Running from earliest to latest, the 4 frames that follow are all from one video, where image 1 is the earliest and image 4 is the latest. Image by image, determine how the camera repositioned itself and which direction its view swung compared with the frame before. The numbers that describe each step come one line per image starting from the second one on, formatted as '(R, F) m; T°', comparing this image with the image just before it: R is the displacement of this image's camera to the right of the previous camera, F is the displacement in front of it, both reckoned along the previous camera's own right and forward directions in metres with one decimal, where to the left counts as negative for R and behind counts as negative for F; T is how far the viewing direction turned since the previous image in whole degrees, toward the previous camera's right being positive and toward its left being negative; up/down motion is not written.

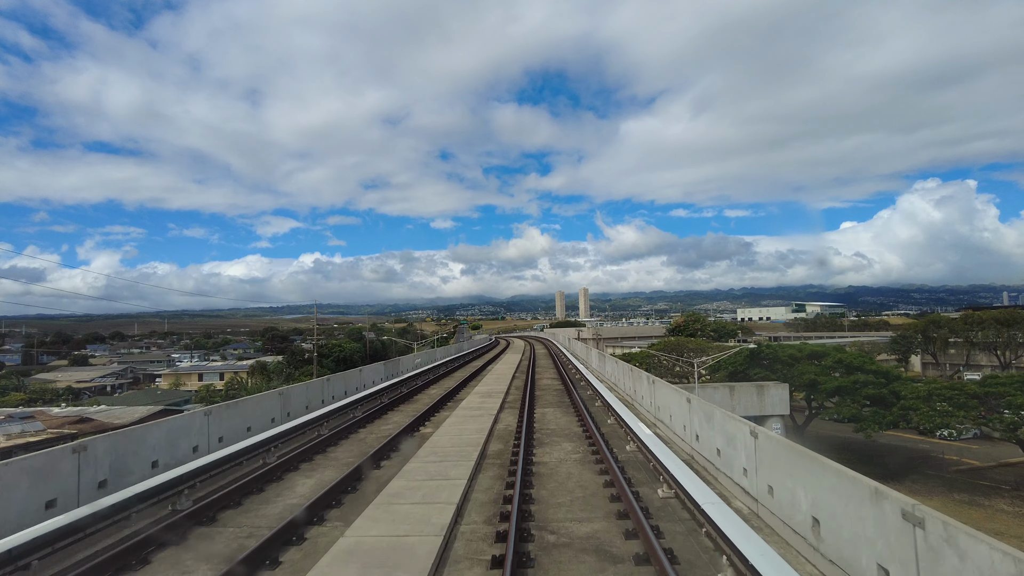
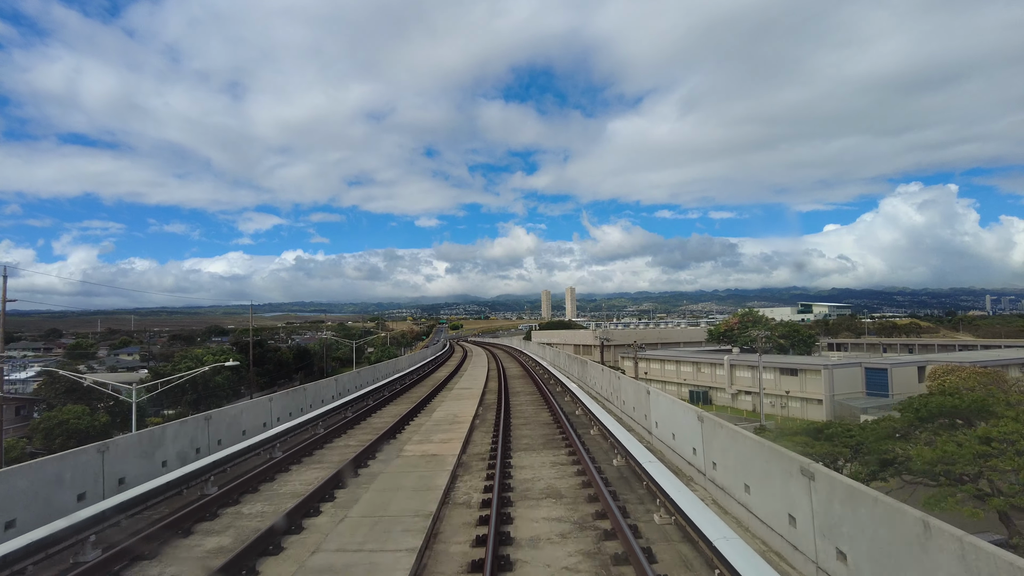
(+0.2, +2.2) m; +2°
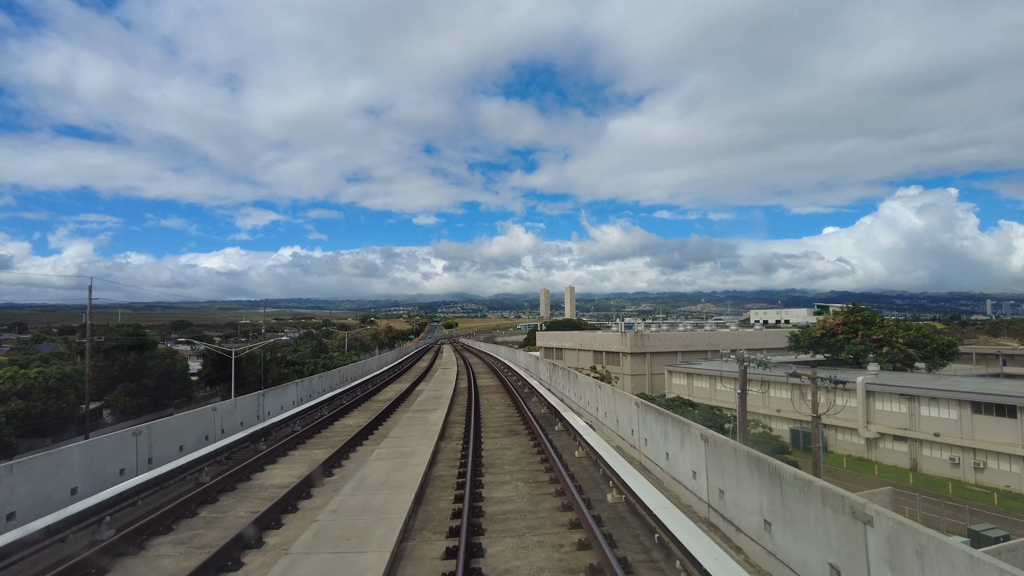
(-0.1, +1.3) m; 0°
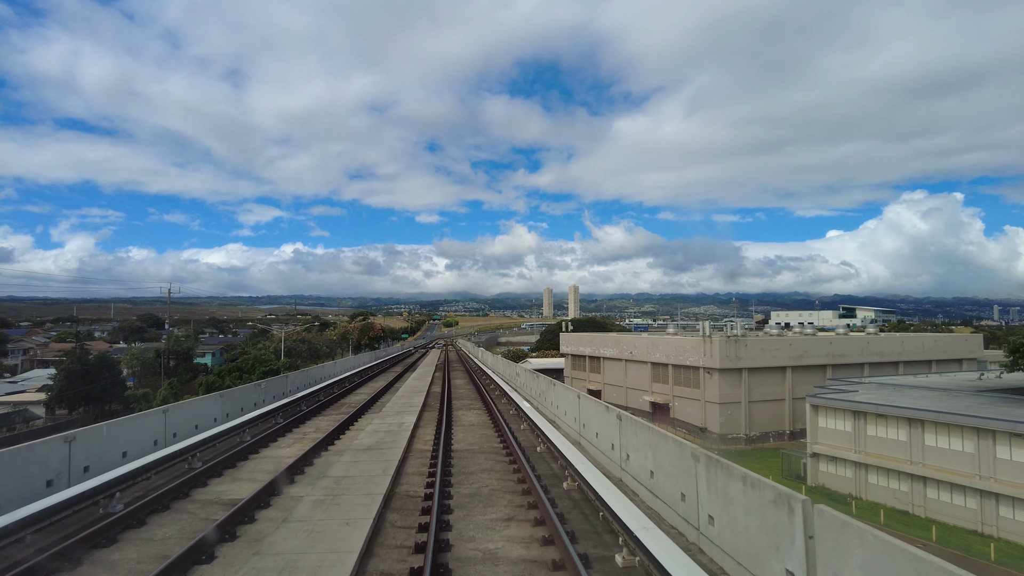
(-0.4, +0.7) m; 0°
